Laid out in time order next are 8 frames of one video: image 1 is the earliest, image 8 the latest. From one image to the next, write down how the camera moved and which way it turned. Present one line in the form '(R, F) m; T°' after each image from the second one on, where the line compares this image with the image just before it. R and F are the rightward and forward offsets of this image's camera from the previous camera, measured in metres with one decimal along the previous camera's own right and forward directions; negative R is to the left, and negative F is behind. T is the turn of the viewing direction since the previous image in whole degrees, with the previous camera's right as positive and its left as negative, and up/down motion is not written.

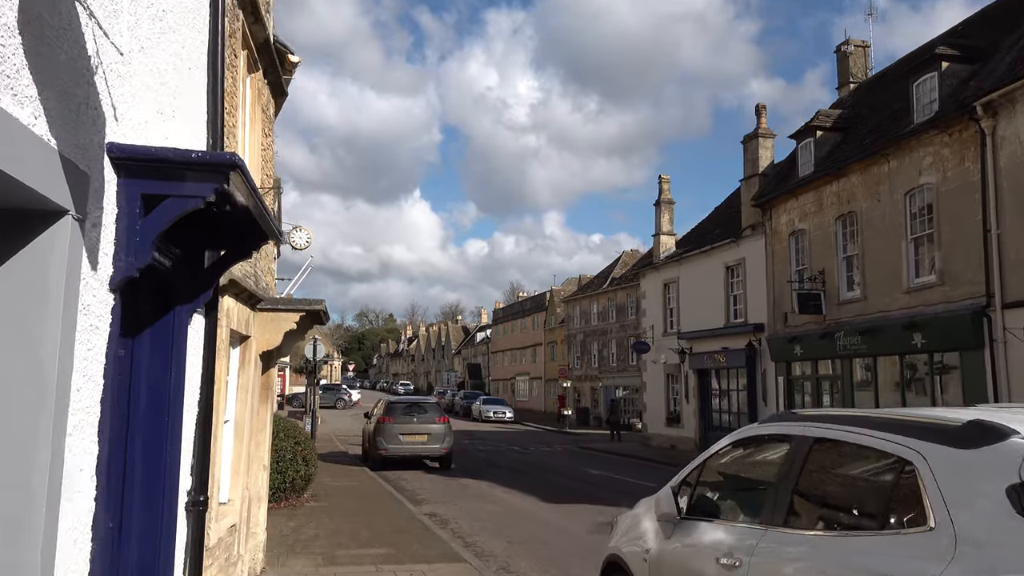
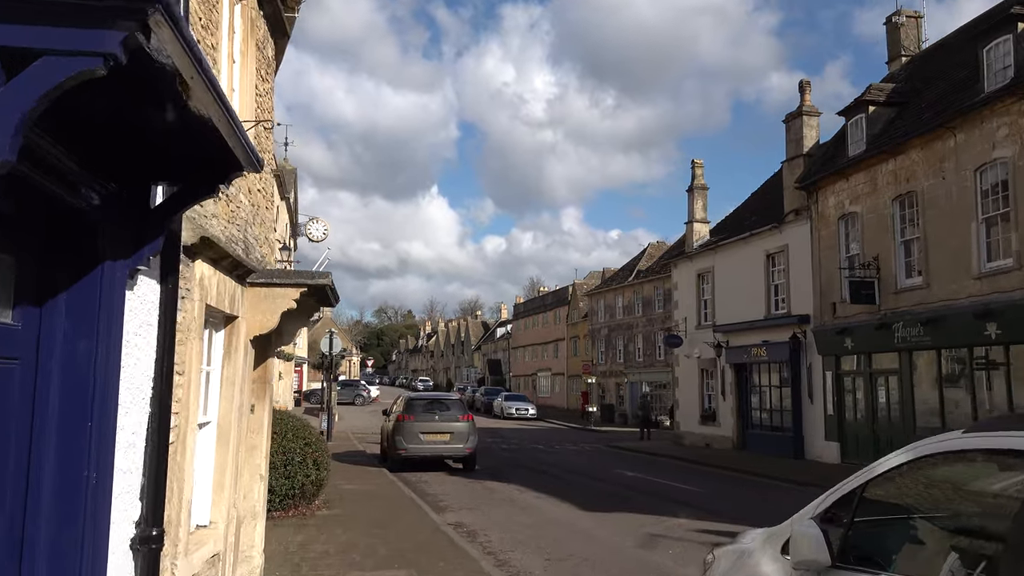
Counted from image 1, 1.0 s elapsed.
(-0.2, +1.3) m; -1°
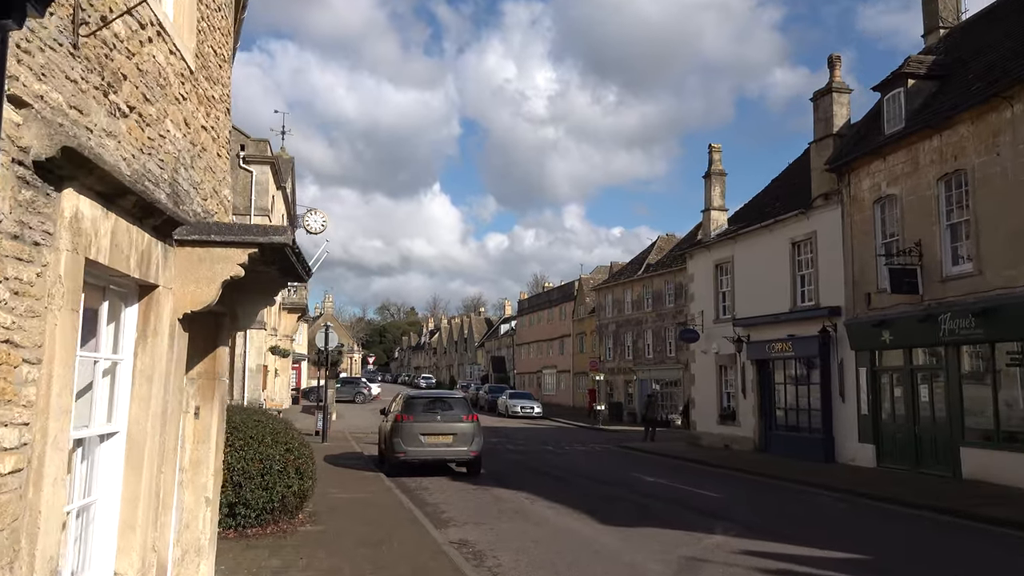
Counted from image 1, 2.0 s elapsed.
(-0.1, +1.4) m; 0°
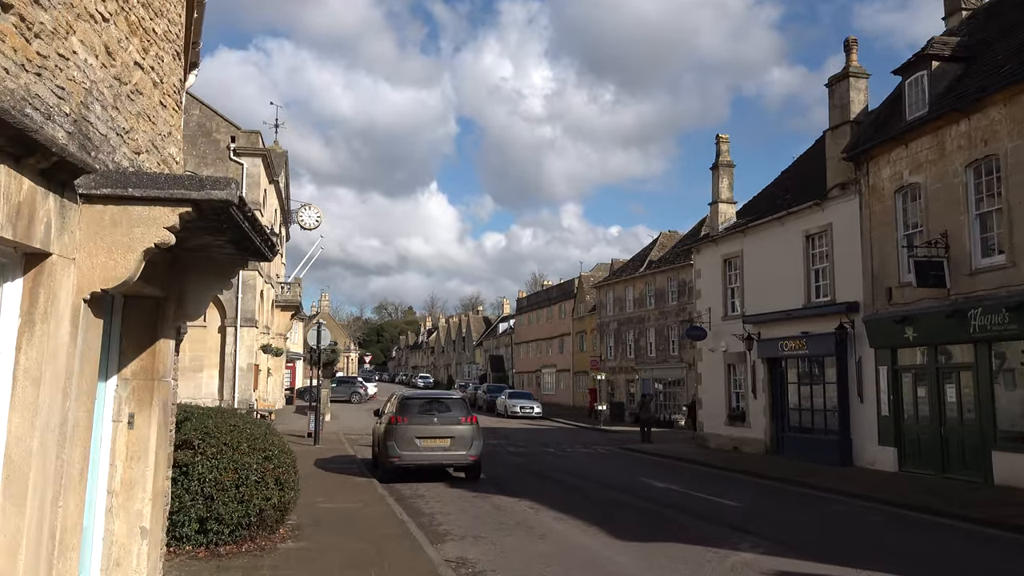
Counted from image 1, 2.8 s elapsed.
(-0.1, +0.9) m; 0°
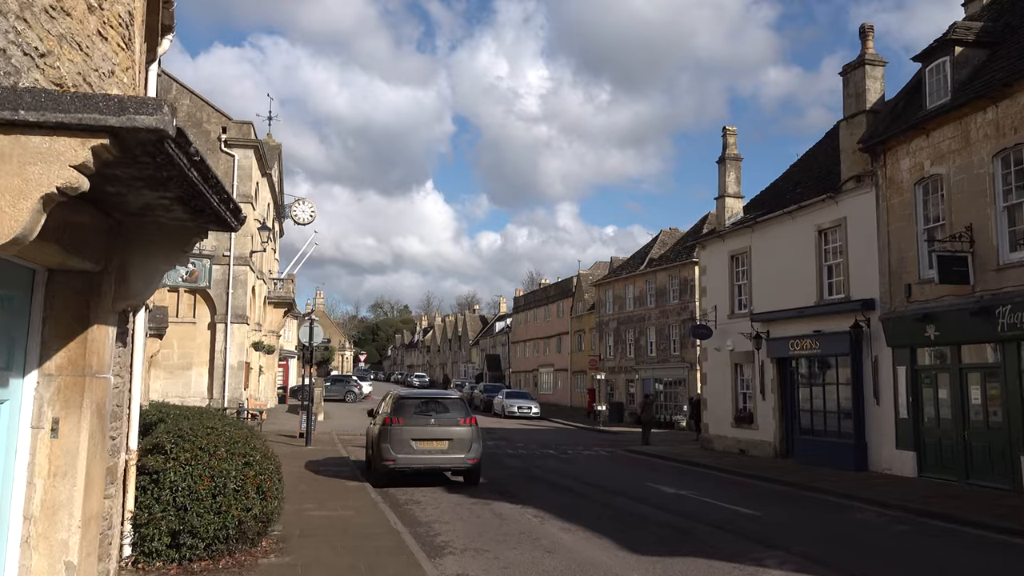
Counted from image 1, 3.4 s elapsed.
(-0.1, +0.8) m; 0°
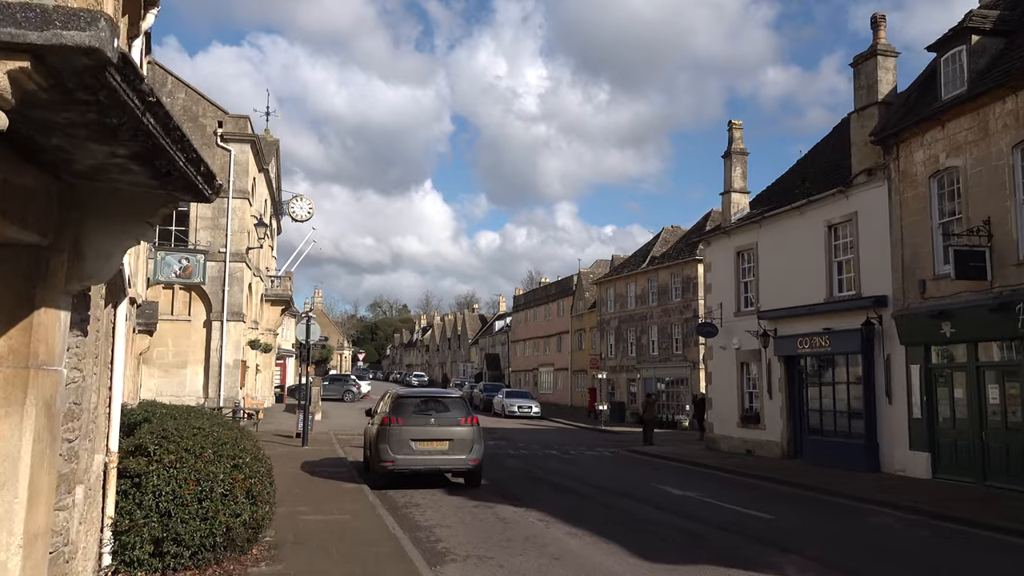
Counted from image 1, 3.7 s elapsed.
(-0.1, +0.5) m; 0°
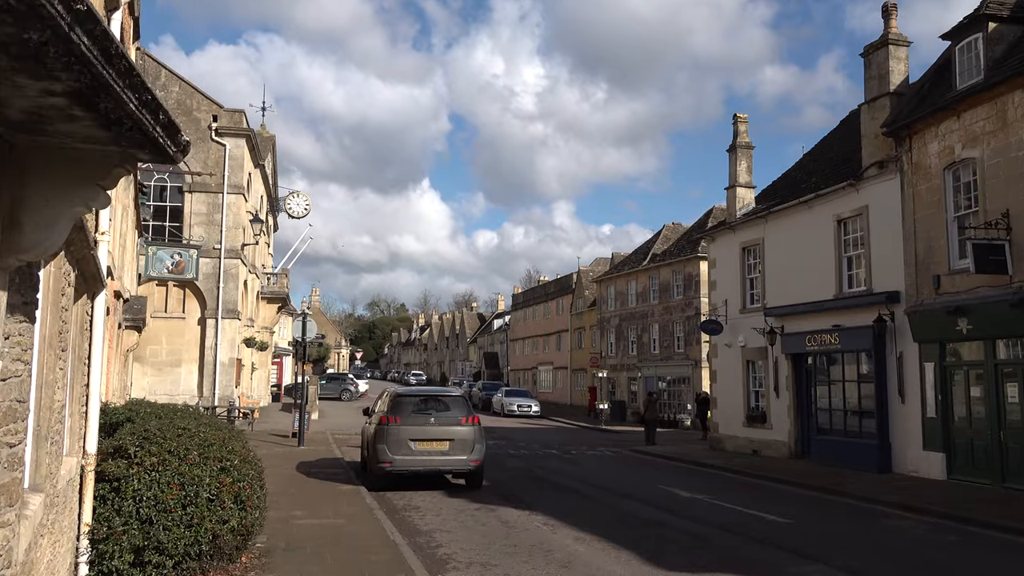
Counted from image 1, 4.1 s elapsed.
(-0.1, +0.5) m; 0°
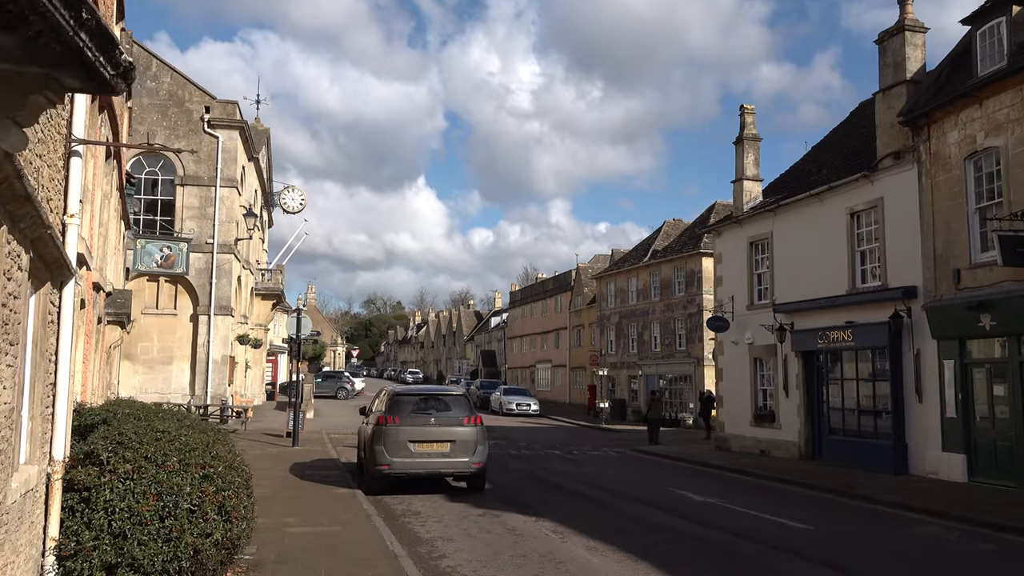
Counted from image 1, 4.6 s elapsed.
(-0.1, +0.6) m; 0°
